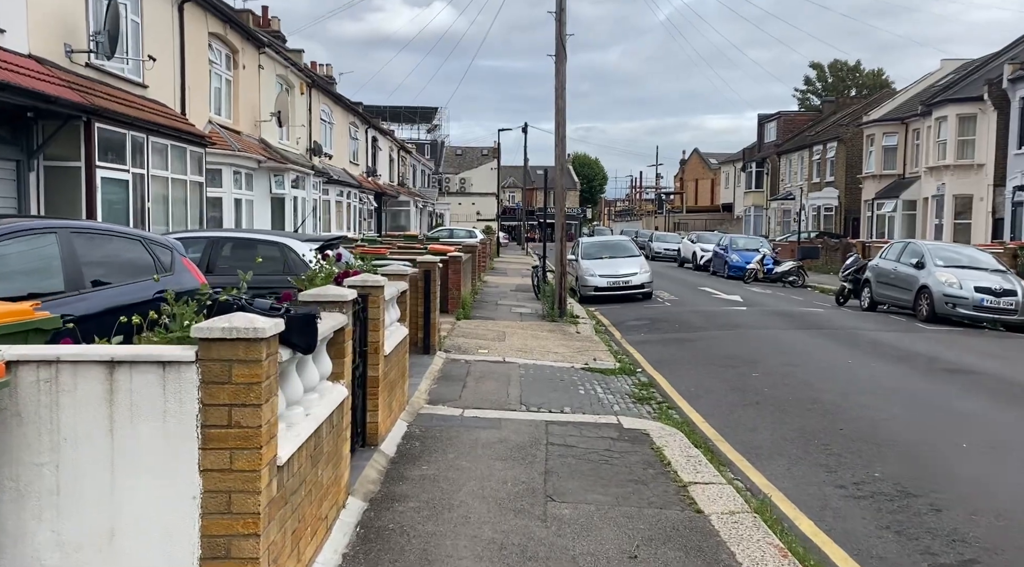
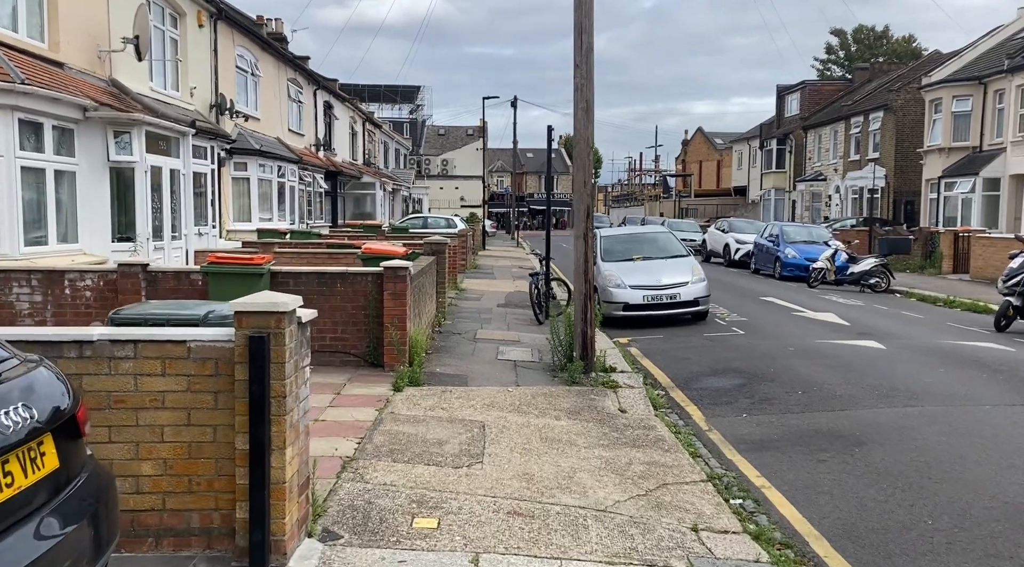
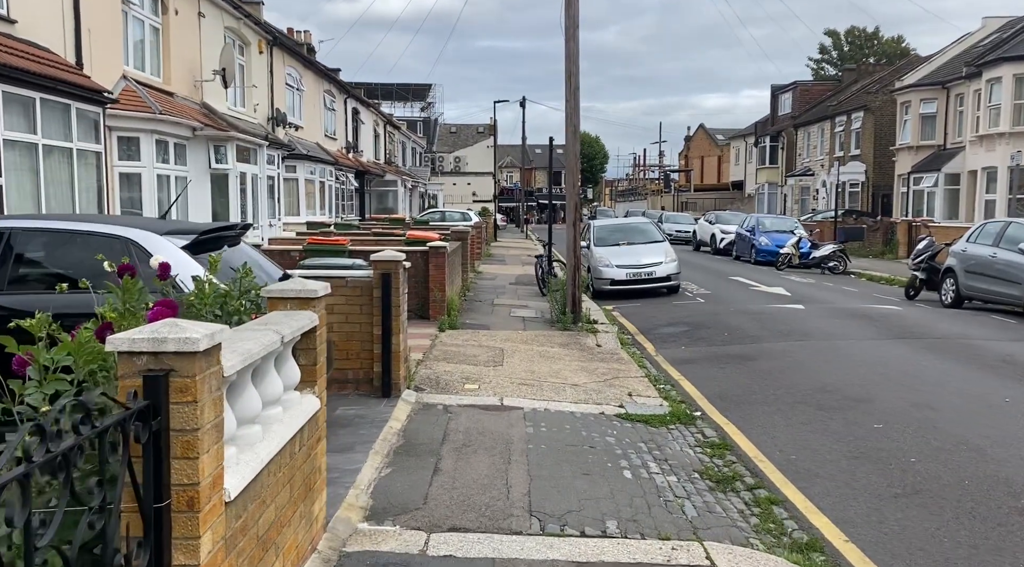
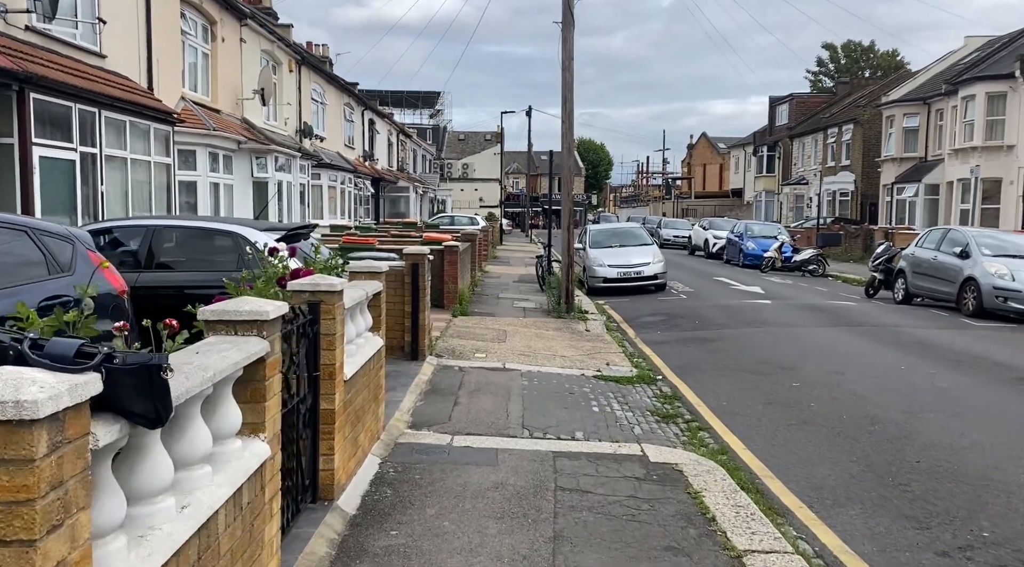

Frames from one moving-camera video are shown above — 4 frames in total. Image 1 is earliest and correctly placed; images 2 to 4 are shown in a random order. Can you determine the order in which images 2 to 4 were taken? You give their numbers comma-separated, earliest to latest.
4, 3, 2
